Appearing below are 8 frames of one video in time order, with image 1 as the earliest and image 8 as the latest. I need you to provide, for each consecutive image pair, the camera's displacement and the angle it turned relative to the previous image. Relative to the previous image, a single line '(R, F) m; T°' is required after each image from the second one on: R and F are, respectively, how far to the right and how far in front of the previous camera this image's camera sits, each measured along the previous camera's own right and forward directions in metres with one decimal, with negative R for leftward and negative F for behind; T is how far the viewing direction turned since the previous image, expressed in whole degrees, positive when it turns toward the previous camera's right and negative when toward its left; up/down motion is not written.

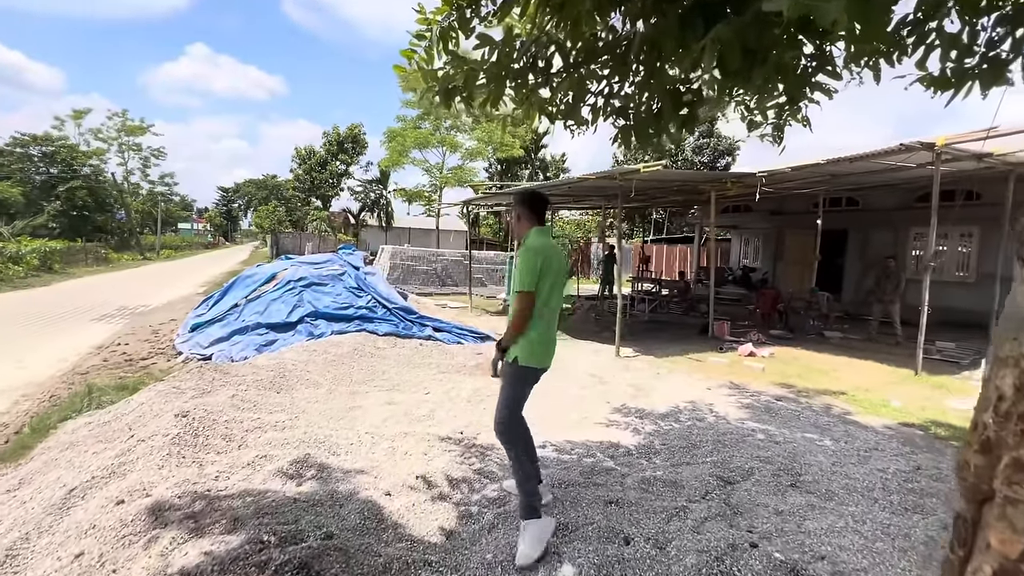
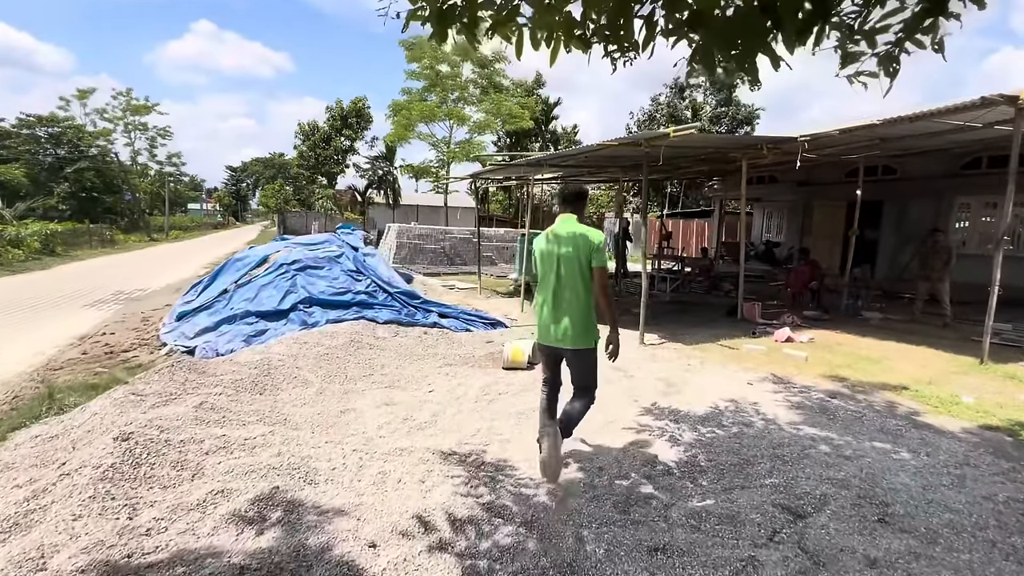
(0.0, +0.7) m; -1°
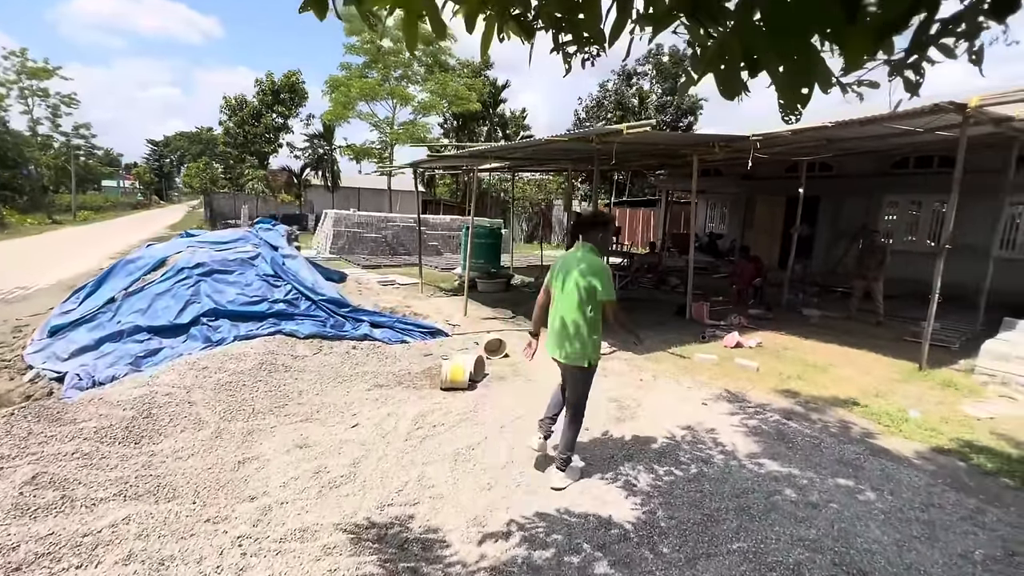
(+0.1, +0.6) m; +6°
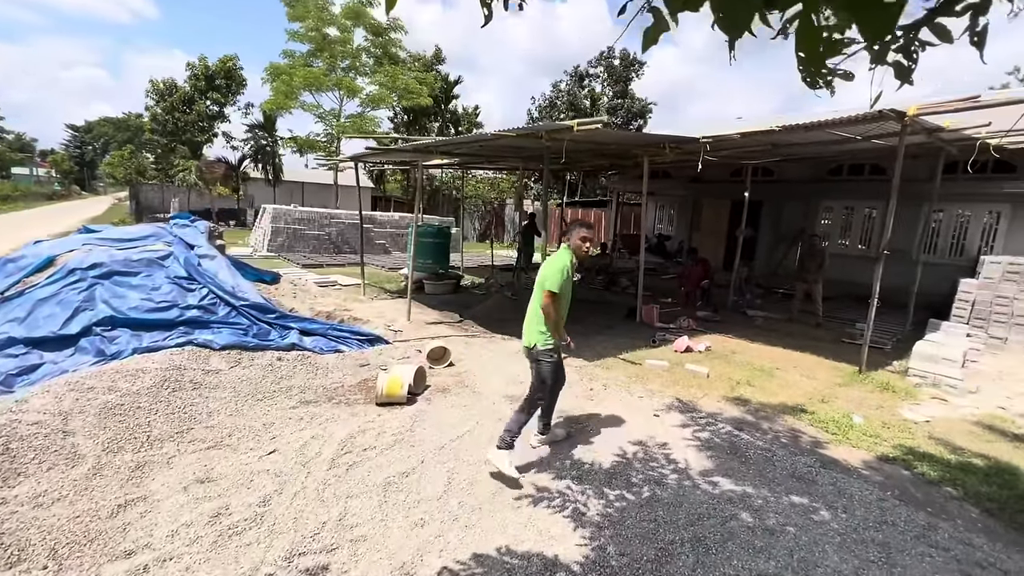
(+0.1, +0.4) m; +6°
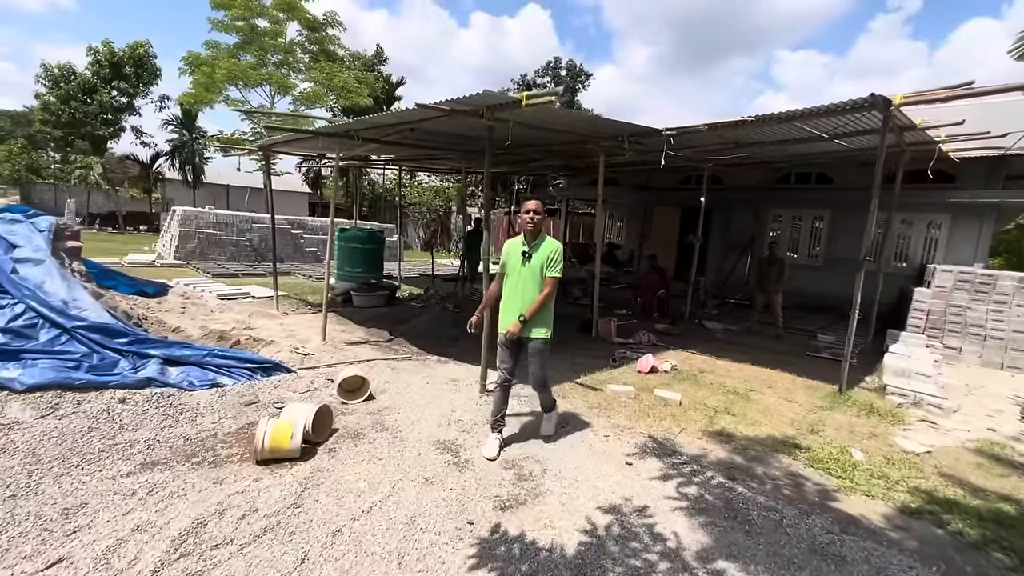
(+0.1, +1.1) m; +6°
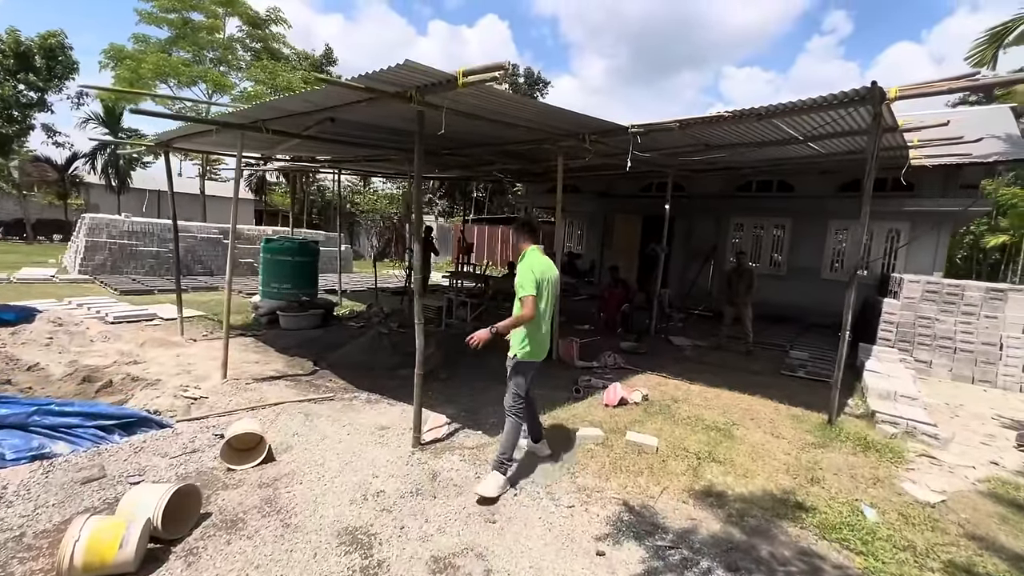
(+0.2, +0.9) m; +5°
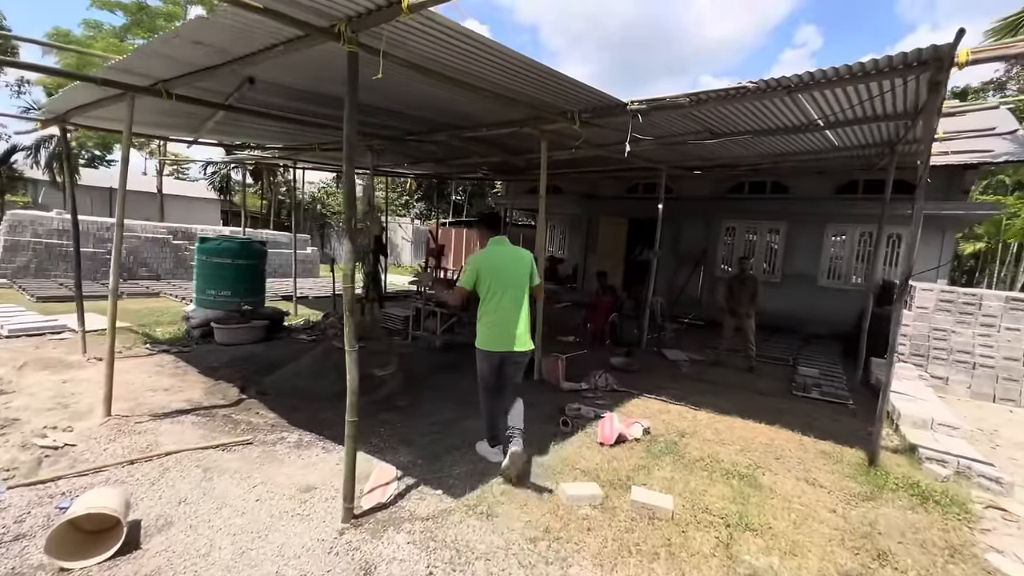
(+0.1, +1.0) m; +2°
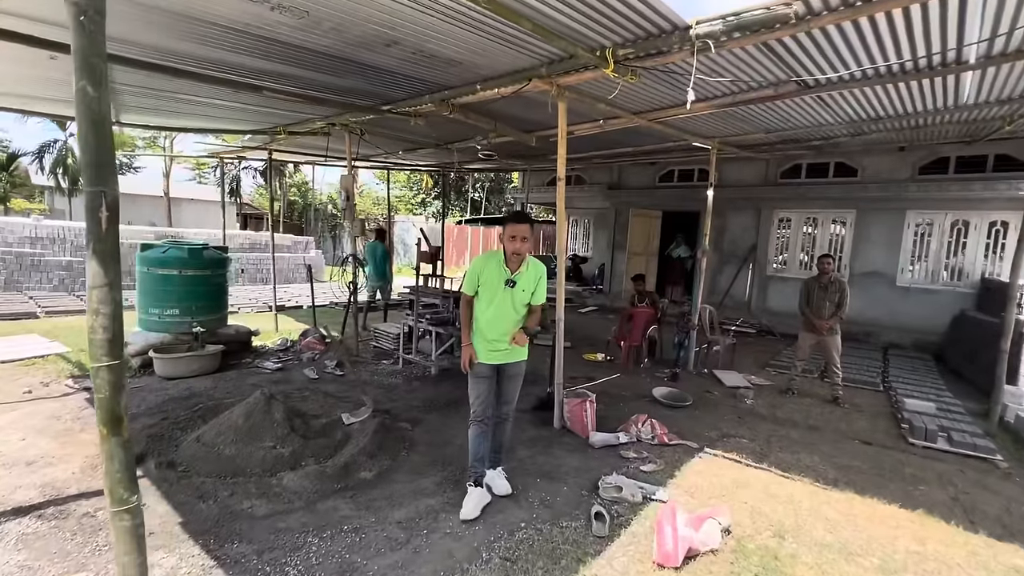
(+0.1, +1.5) m; -3°
